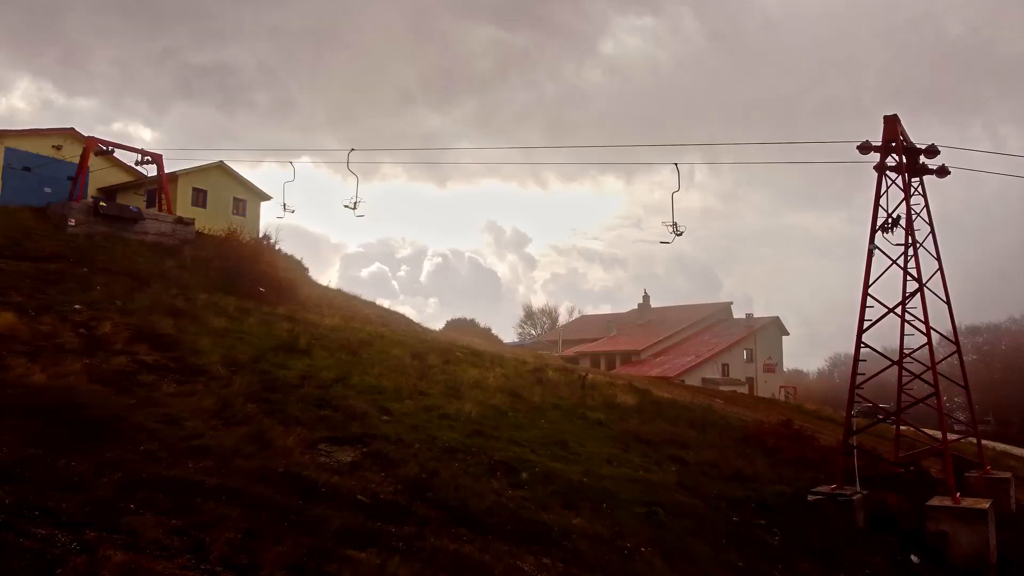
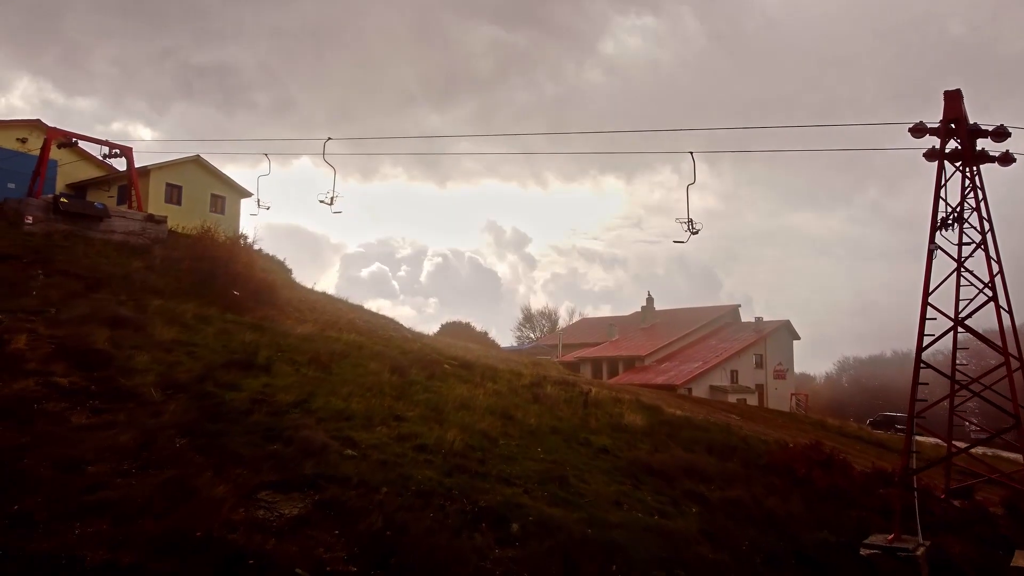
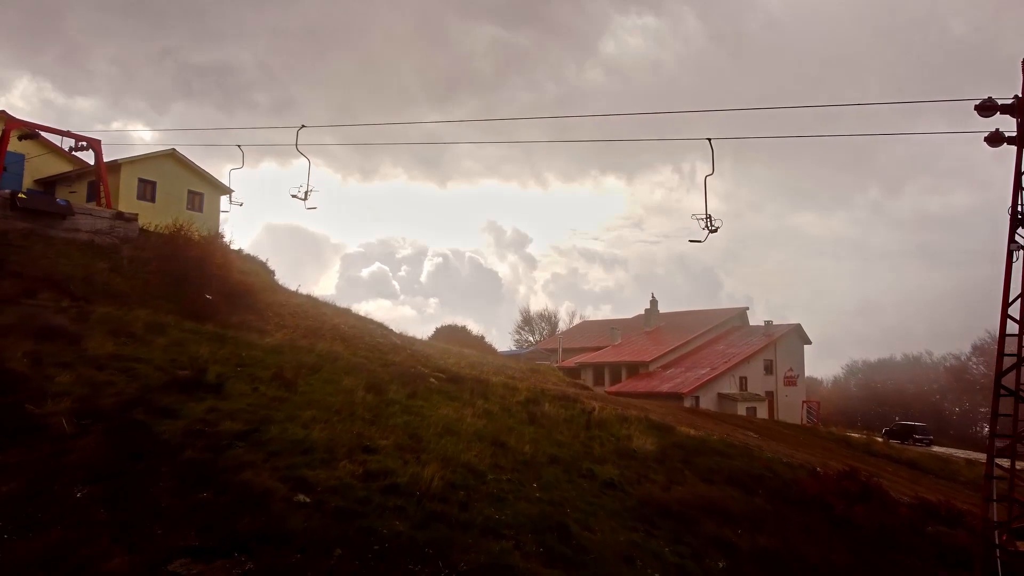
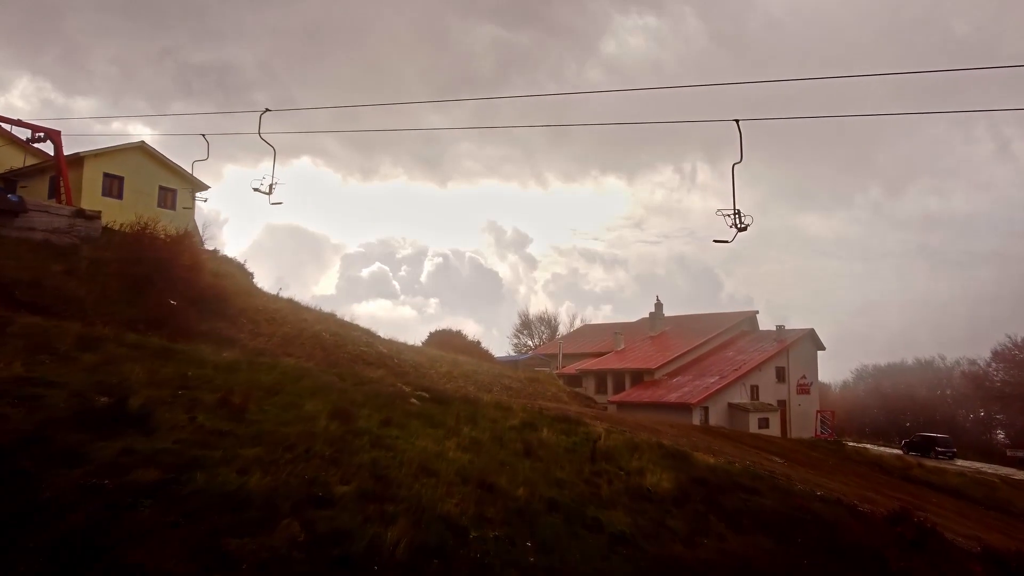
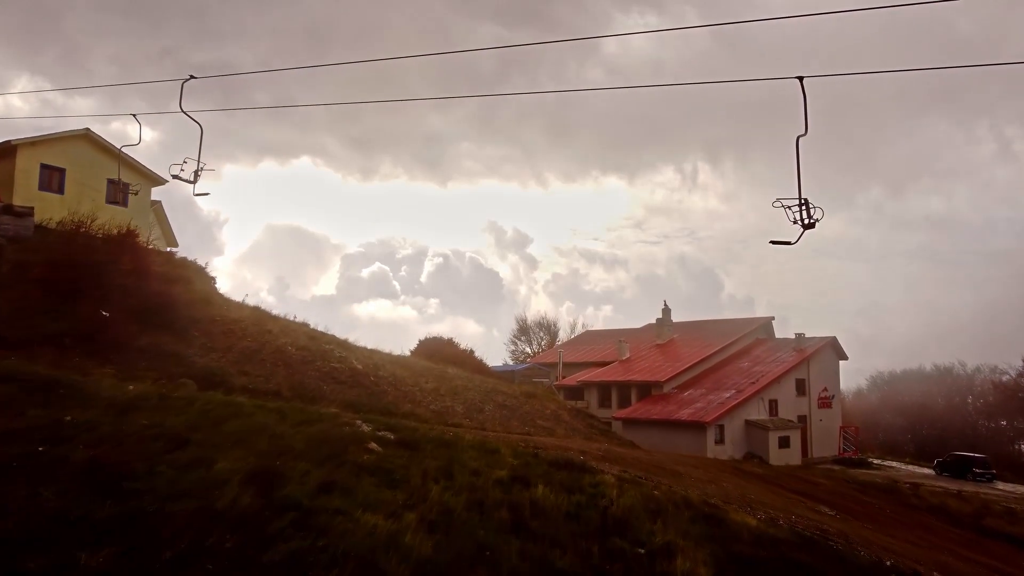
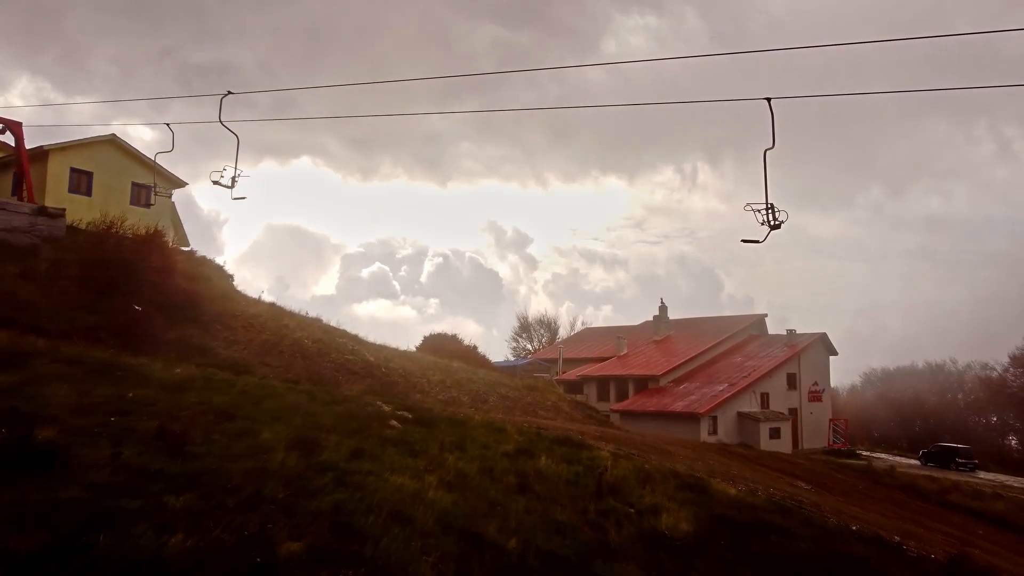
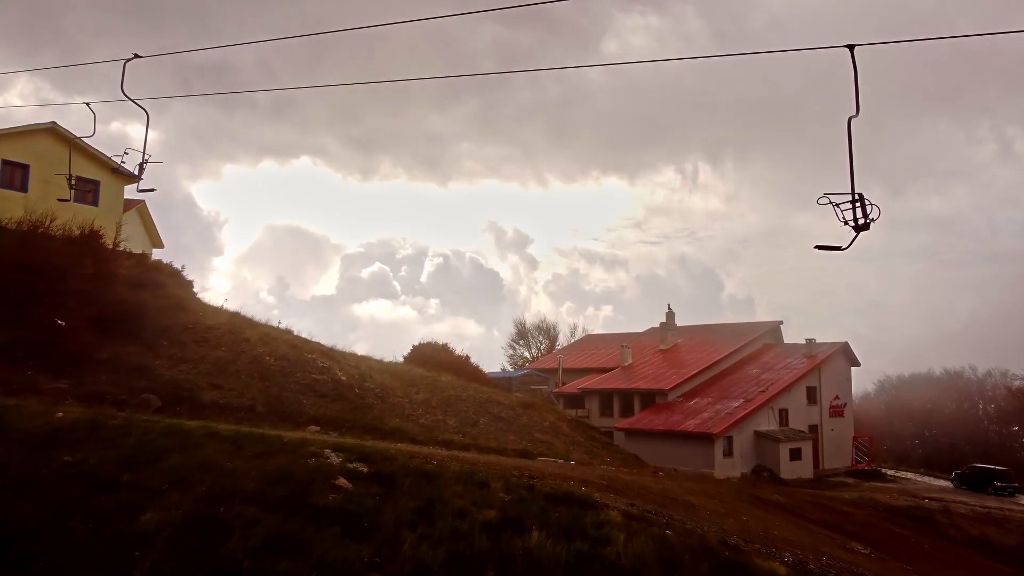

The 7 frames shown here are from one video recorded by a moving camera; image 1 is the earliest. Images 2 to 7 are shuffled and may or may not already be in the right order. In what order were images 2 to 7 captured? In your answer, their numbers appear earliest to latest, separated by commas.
2, 3, 4, 6, 5, 7
